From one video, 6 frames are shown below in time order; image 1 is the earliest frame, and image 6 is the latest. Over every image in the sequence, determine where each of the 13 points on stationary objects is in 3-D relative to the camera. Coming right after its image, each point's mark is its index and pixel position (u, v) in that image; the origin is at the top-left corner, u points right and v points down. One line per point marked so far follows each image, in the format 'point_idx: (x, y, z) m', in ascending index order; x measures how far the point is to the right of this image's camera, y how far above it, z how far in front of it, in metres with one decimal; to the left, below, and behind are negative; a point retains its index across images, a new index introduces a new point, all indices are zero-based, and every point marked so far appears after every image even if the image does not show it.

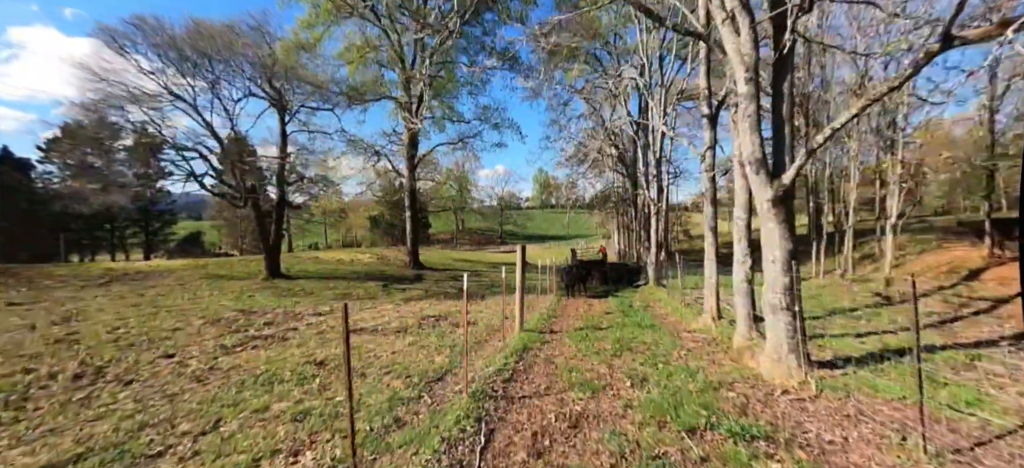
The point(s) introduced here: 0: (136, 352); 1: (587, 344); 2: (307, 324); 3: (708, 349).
0: (-6.5, -2.1, +7.4) m
1: (+1.2, -1.8, +6.9) m
2: (-4.8, -2.1, +9.9) m
3: (+2.9, -1.7, +6.5) m
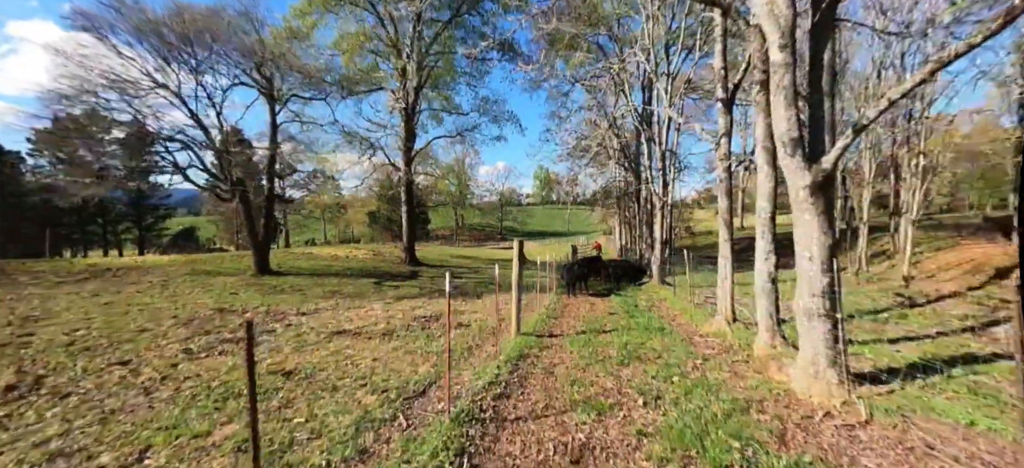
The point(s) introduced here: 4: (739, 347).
0: (-6.6, -2.0, +6.7) m
1: (+1.1, -1.7, +6.1) m
2: (-4.9, -2.0, +9.2) m
3: (+2.9, -1.6, +5.7) m
4: (+3.2, -1.6, +6.1) m
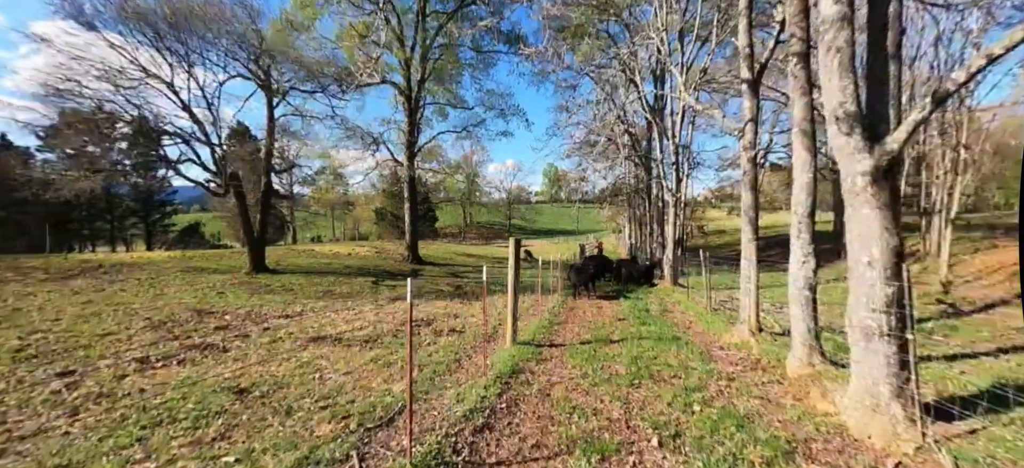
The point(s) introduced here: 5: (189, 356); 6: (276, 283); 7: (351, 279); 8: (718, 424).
0: (-6.7, -1.9, +6.0) m
1: (+1.0, -1.6, +5.3) m
2: (-4.9, -1.9, +8.5) m
3: (+2.7, -1.6, +4.8) m
4: (+3.1, -1.6, +5.2) m
5: (-5.1, -1.9, +6.8) m
6: (-8.4, -1.7, +15.2) m
7: (-6.3, -1.8, +16.7) m
8: (+1.7, -1.6, +3.6) m
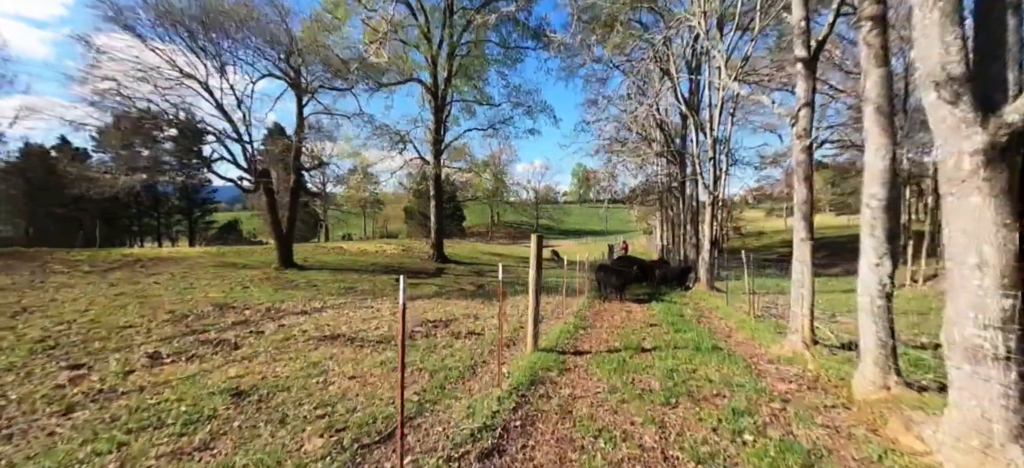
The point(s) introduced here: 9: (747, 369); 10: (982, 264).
0: (-6.5, -1.8, +5.9) m
1: (+1.2, -1.6, +4.7) m
2: (-4.5, -1.8, +8.3) m
3: (+2.9, -1.6, +4.1) m
4: (+3.3, -1.6, +4.5) m
5: (-4.8, -1.8, +6.6) m
6: (-7.5, -1.6, +15.2) m
7: (-5.3, -1.6, +16.6) m
8: (+1.8, -1.6, +3.0) m
9: (+2.7, -1.6, +5.0) m
10: (+3.0, -0.2, +2.7) m
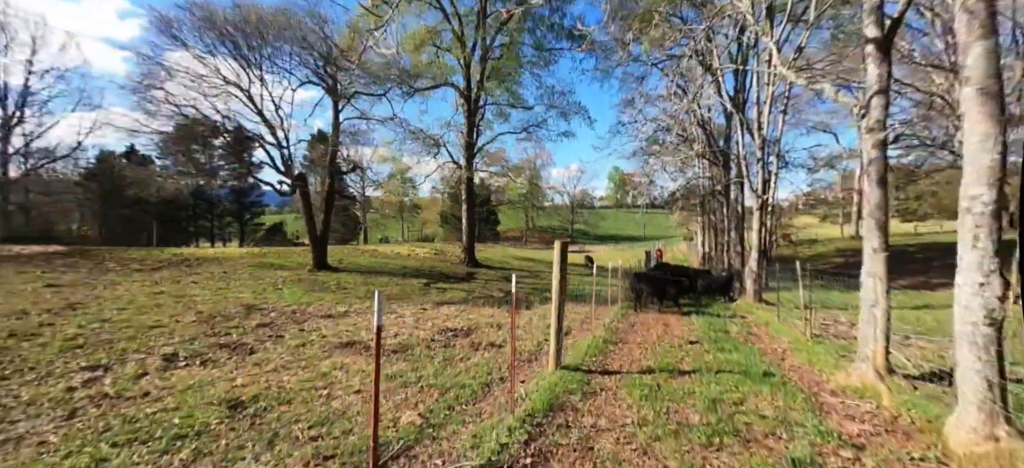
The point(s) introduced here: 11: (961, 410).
0: (-6.2, -1.8, +5.9) m
1: (+1.4, -1.7, +4.1) m
2: (-4.0, -1.8, +8.1) m
3: (+3.0, -1.6, +3.4) m
4: (+3.5, -1.7, +3.7) m
5: (-4.5, -1.8, +6.4) m
6: (-6.4, -1.7, +15.3) m
7: (-4.2, -1.8, +16.4) m
8: (+1.8, -1.6, +2.3) m
9: (+2.9, -1.7, +4.3) m
10: (+3.0, -0.3, +2.0) m
11: (+3.5, -1.4, +3.3) m
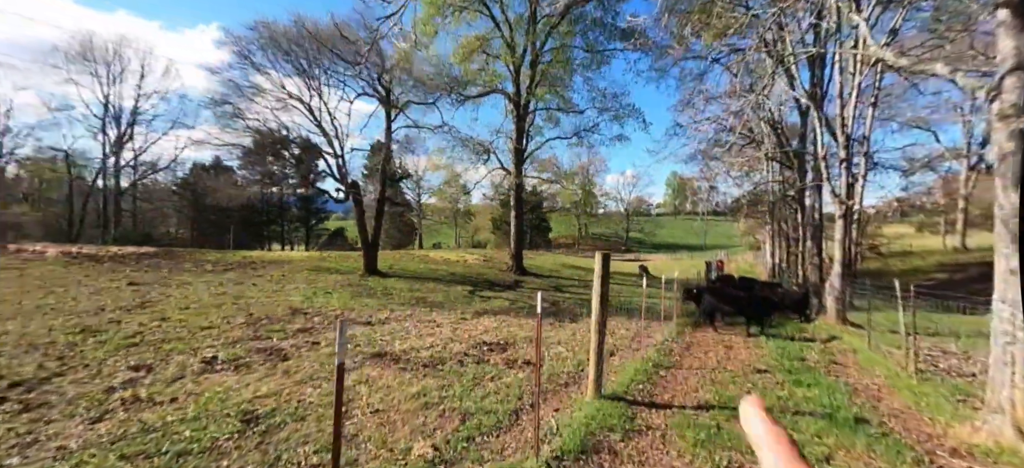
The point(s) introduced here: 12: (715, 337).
0: (-5.7, -1.8, +6.1) m
1: (+1.6, -1.8, +3.3) m
2: (-3.3, -1.9, +8.0) m
3: (+3.1, -1.7, +2.4) m
4: (+3.6, -1.8, +2.7) m
5: (-3.9, -1.9, +6.4) m
6: (-4.8, -1.9, +15.4) m
7: (-2.4, -2.0, +16.3) m
8: (+1.8, -1.7, +1.5) m
9: (+3.1, -1.8, +3.4) m
10: (+2.9, -0.3, +1.1) m
11: (+3.6, -1.5, +2.3) m
12: (+5.0, -2.5, +10.5) m
